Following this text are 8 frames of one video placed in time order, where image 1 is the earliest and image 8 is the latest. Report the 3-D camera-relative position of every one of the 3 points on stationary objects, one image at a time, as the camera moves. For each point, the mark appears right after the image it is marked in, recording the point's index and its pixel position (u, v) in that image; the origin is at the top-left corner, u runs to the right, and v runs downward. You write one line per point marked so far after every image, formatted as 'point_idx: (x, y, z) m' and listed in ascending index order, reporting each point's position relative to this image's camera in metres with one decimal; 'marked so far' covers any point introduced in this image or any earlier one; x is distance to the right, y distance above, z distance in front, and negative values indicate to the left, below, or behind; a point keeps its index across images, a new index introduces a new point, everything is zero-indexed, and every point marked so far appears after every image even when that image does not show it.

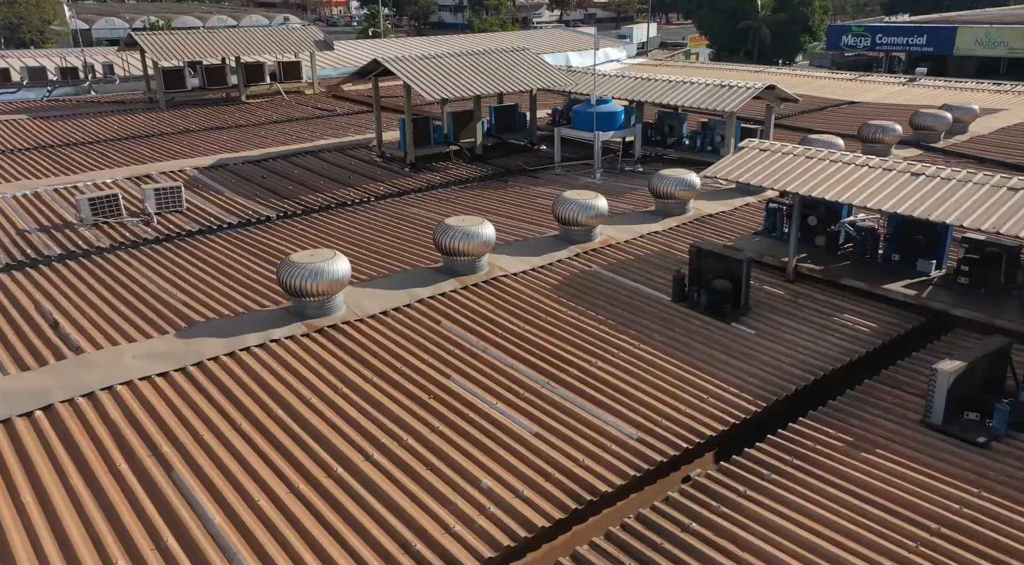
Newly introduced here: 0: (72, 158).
0: (-10.1, +2.8, +19.2) m
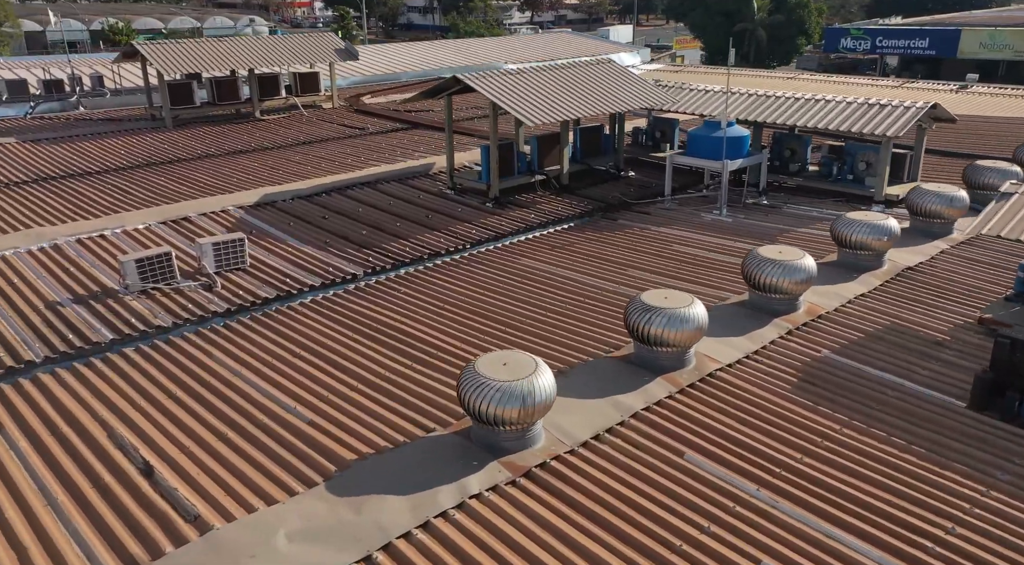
0: (-8.3, +1.7, +16.4) m
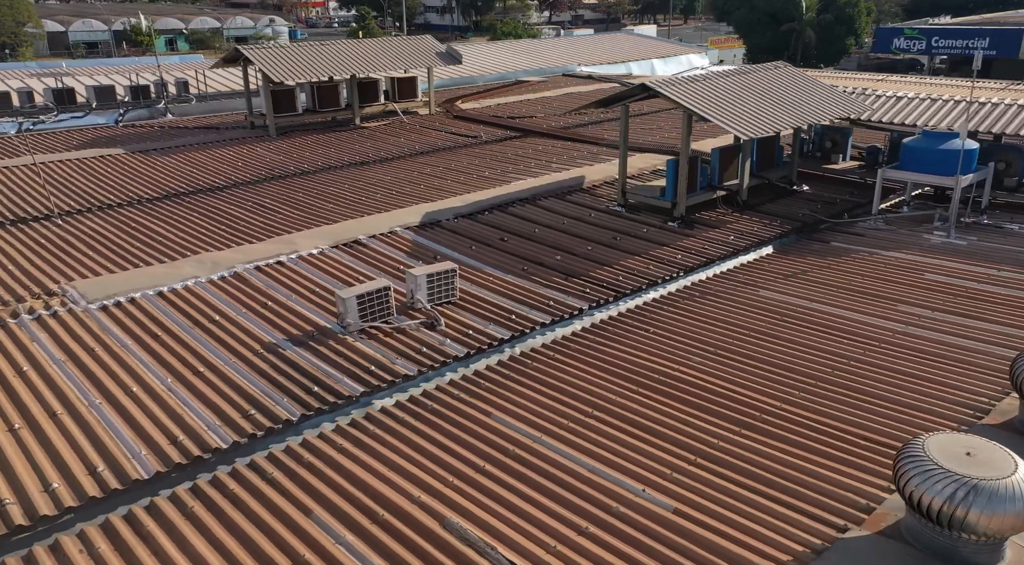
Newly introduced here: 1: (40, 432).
0: (-5.2, +1.3, +15.2) m
1: (-4.2, -1.3, +7.4) m
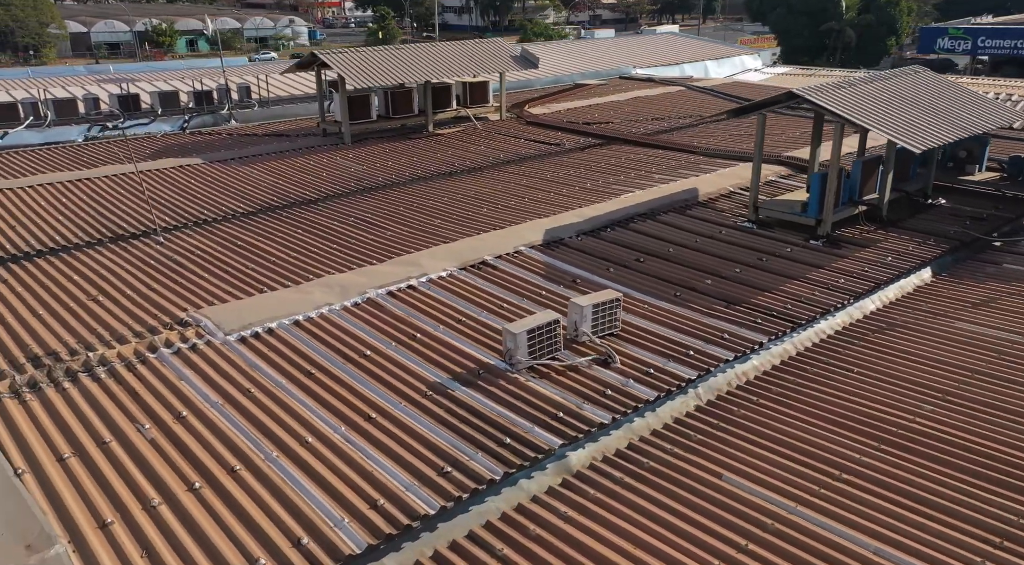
0: (-3.1, +1.0, +14.4) m
1: (-2.3, -1.7, +6.6) m
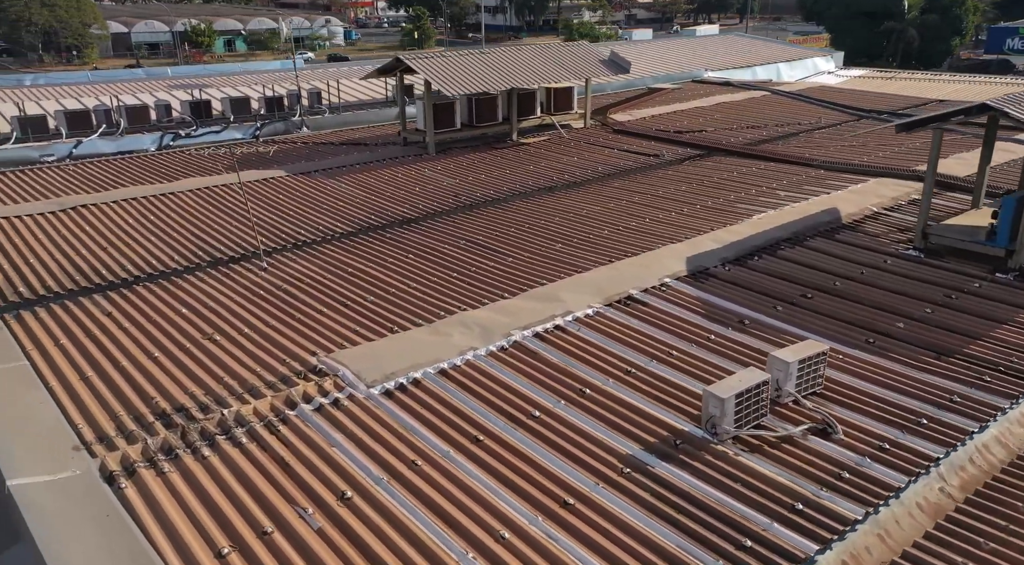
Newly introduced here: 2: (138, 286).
0: (-1.1, +0.5, +13.3) m
1: (-0.6, -2.1, +5.4) m
2: (-5.5, 0.0, +12.3) m
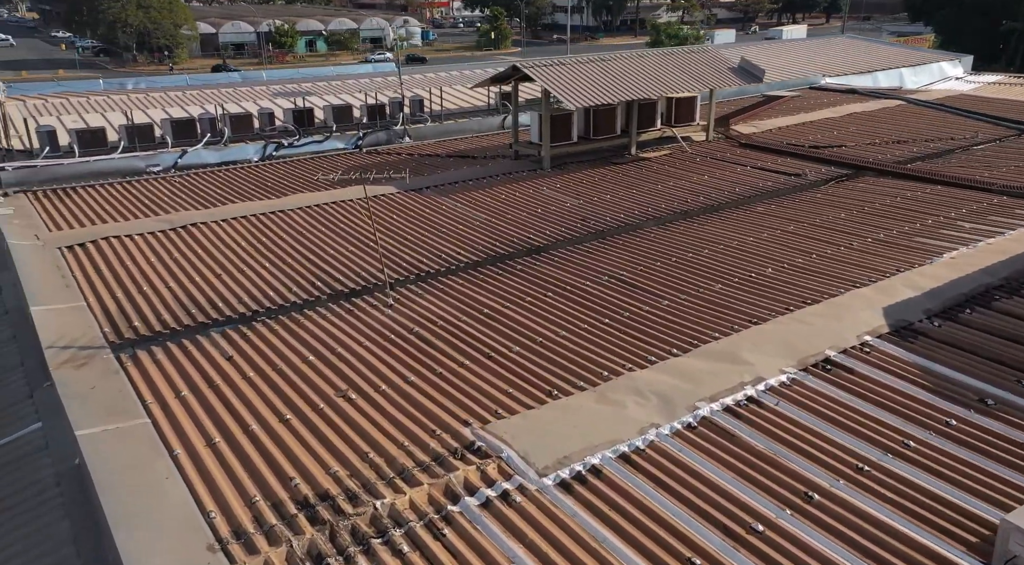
0: (+1.1, -0.1, +11.8) m
1: (+0.9, -2.7, +3.9) m
2: (-3.4, -0.5, +11.2) m
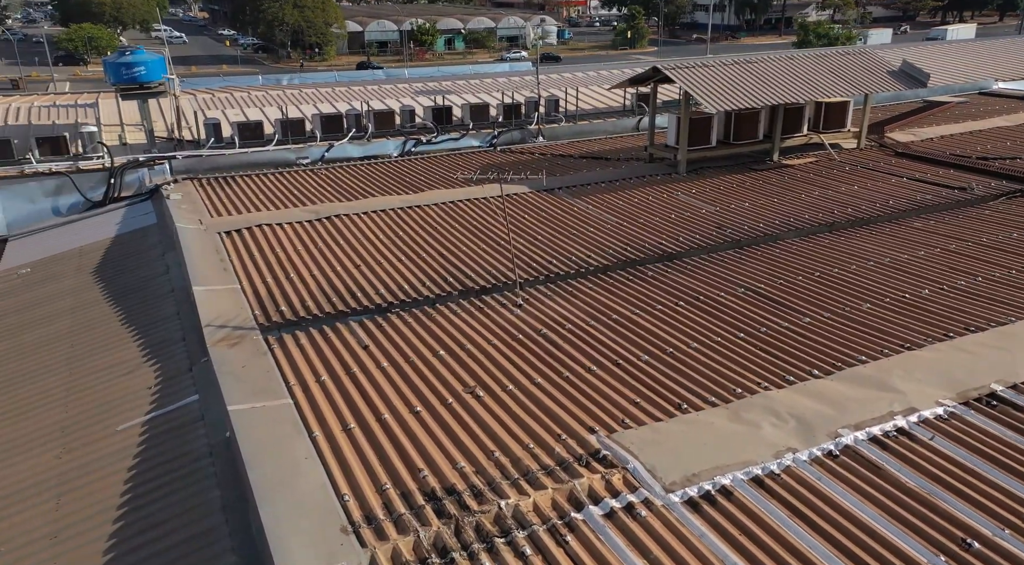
0: (+2.9, -0.2, +11.5) m
1: (+1.4, -2.9, +3.7) m
2: (-1.7, -0.5, +11.5) m
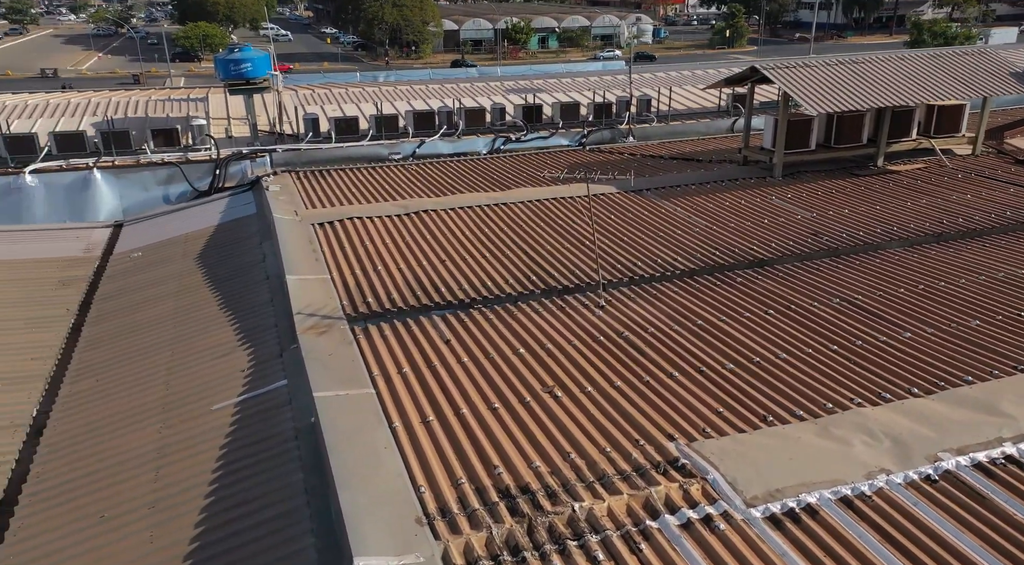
0: (+4.0, -0.4, +11.0) m
1: (+1.6, -2.9, +3.4) m
2: (-0.5, -0.4, +11.6) m
